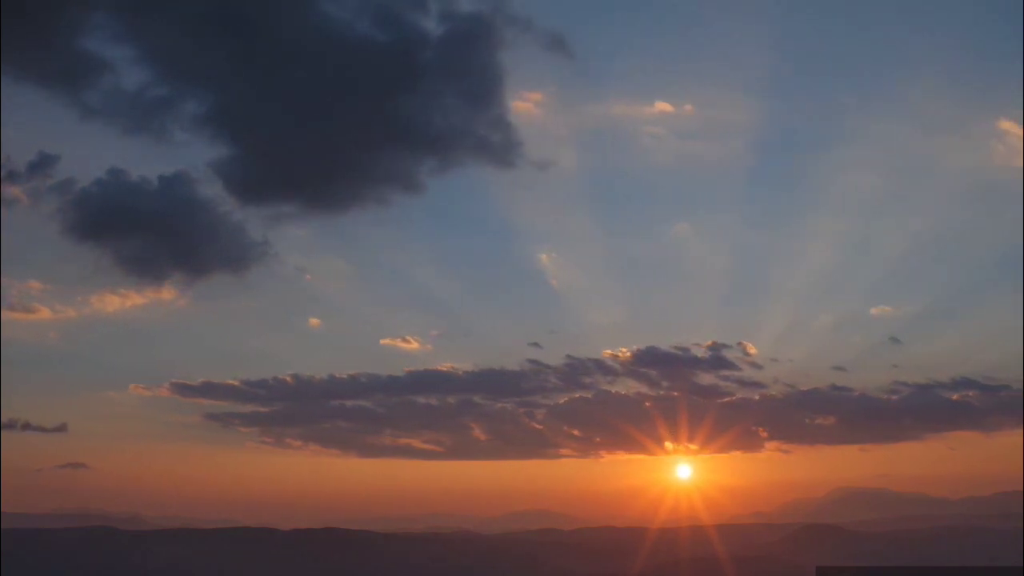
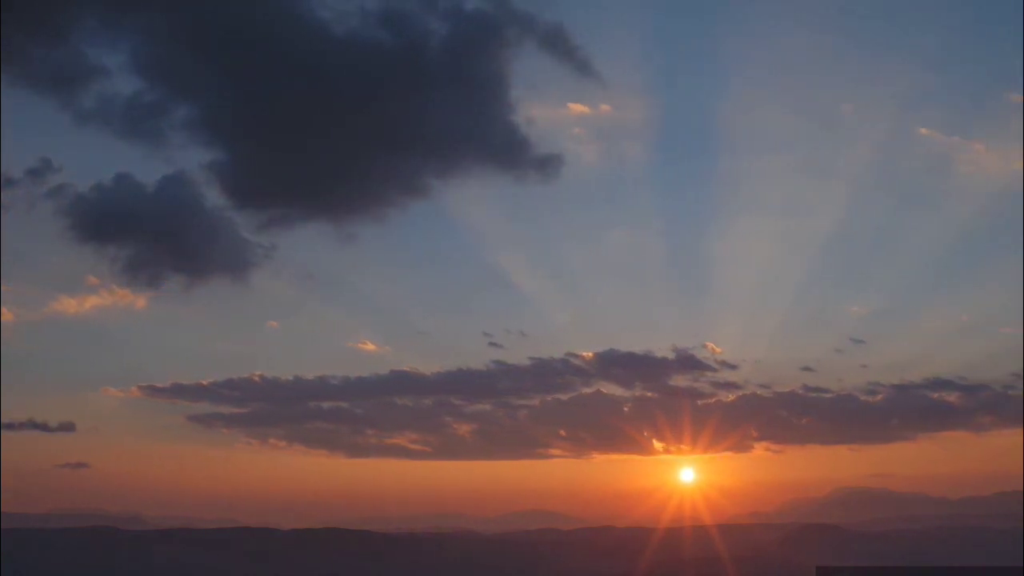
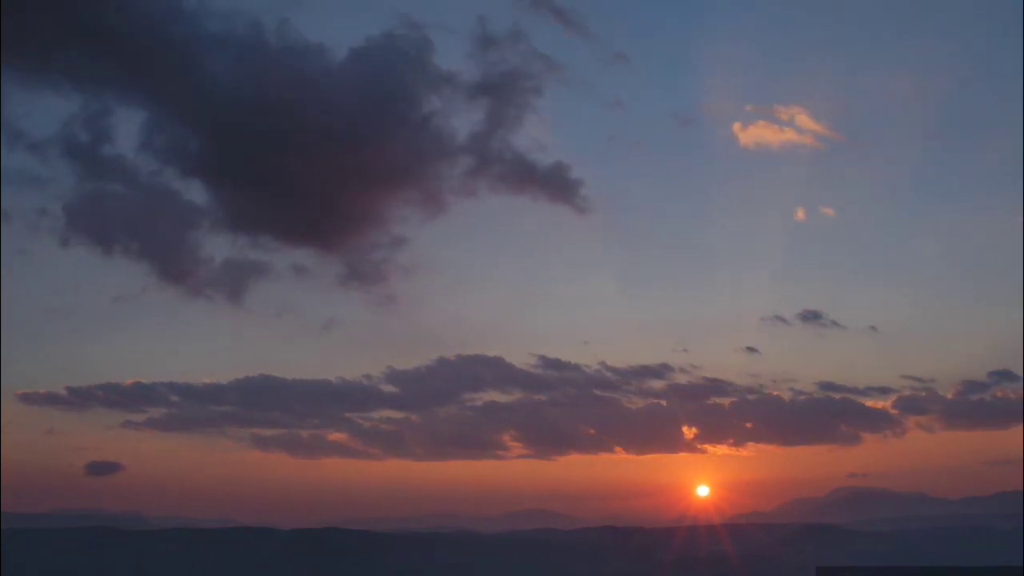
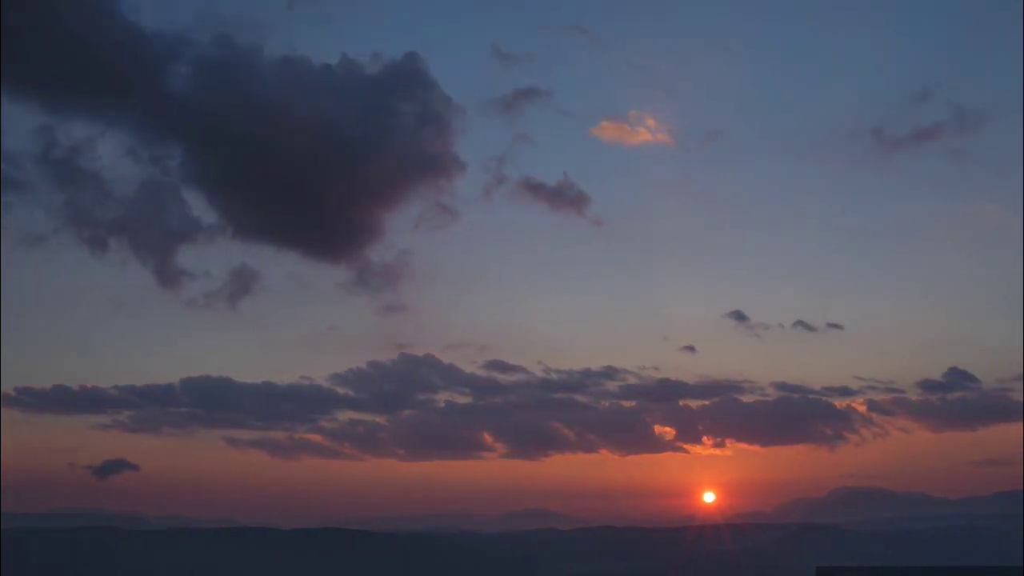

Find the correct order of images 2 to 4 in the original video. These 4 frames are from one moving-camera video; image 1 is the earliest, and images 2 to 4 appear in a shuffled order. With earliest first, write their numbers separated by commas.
2, 3, 4
